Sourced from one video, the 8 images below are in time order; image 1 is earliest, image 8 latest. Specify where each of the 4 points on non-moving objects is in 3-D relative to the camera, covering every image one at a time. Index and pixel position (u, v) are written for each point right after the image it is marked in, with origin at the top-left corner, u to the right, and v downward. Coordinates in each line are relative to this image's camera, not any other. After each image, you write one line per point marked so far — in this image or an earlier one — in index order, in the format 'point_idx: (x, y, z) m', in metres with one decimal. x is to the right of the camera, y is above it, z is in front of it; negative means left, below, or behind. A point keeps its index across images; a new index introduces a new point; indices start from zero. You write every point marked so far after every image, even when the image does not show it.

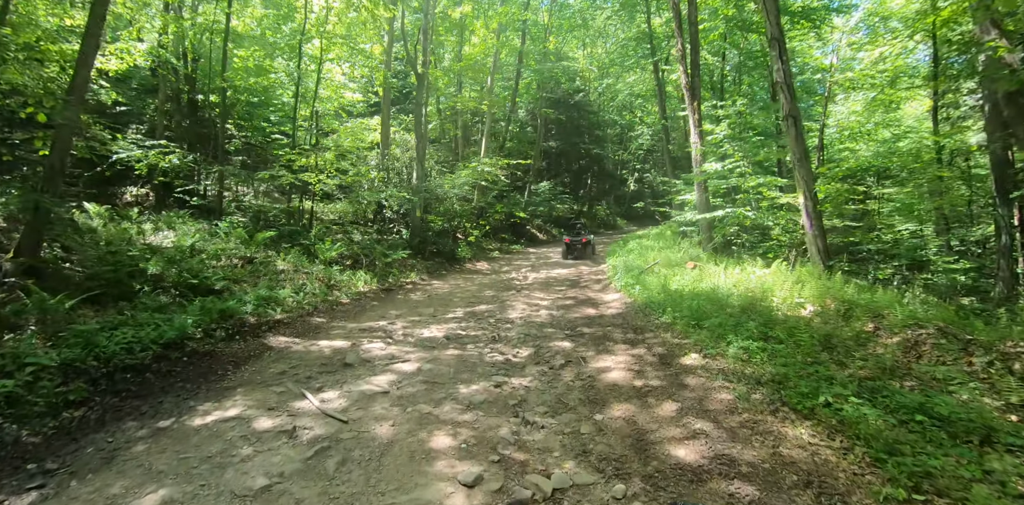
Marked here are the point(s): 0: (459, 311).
0: (-1.1, -1.2, +9.5) m
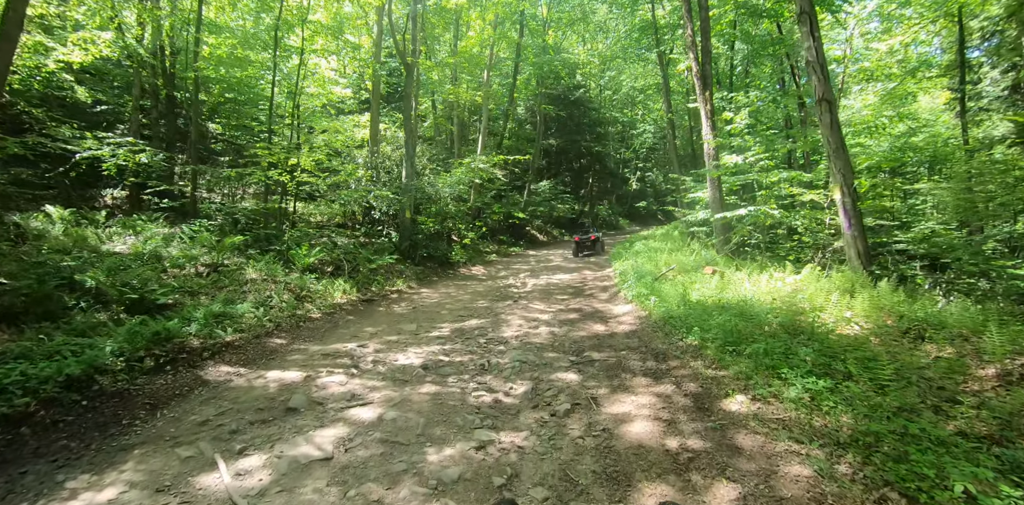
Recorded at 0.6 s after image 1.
0: (-1.2, -1.3, +8.1) m
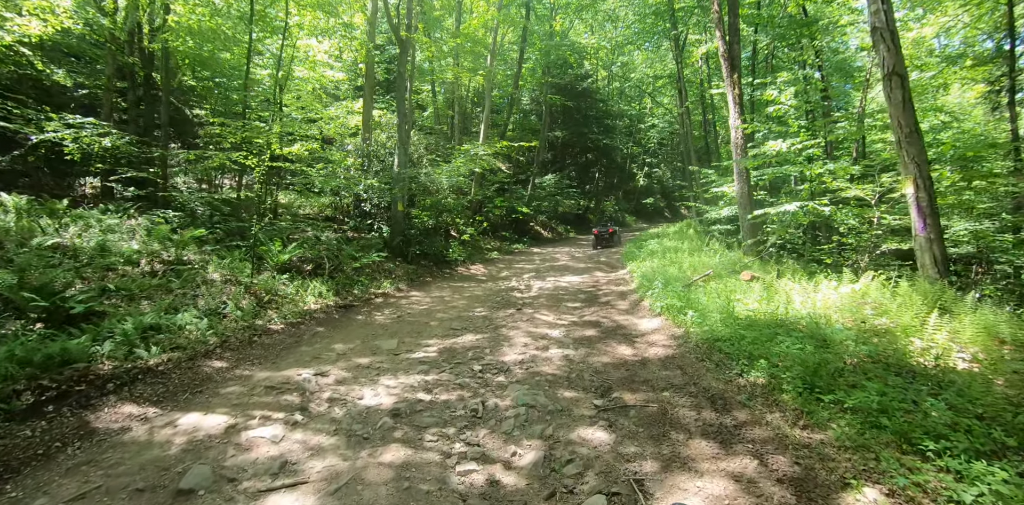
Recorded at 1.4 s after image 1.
0: (-1.1, -1.3, +6.6) m
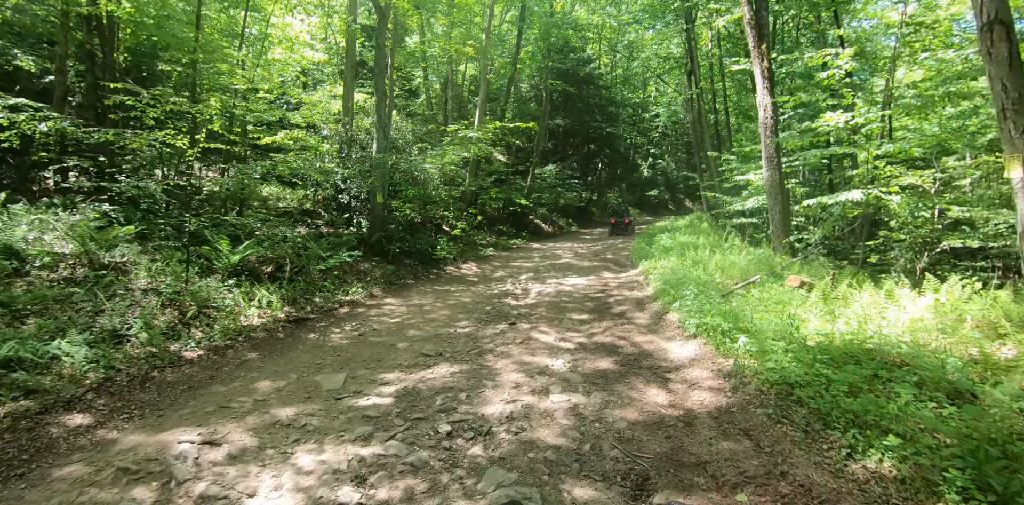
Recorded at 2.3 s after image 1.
0: (-1.2, -1.3, +4.8) m
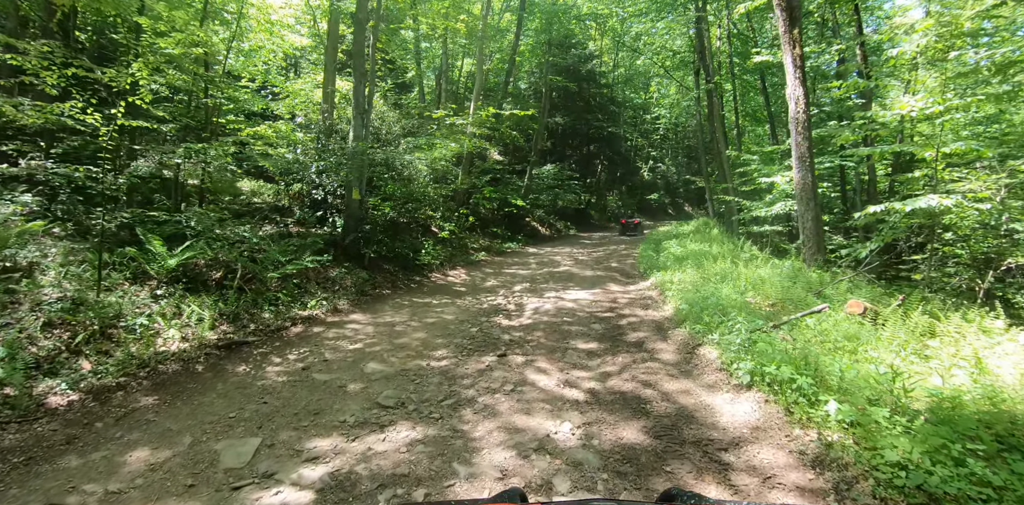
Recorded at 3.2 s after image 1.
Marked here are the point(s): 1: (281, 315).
0: (-1.4, -1.5, +3.3) m
1: (-3.5, -1.0, +7.1) m
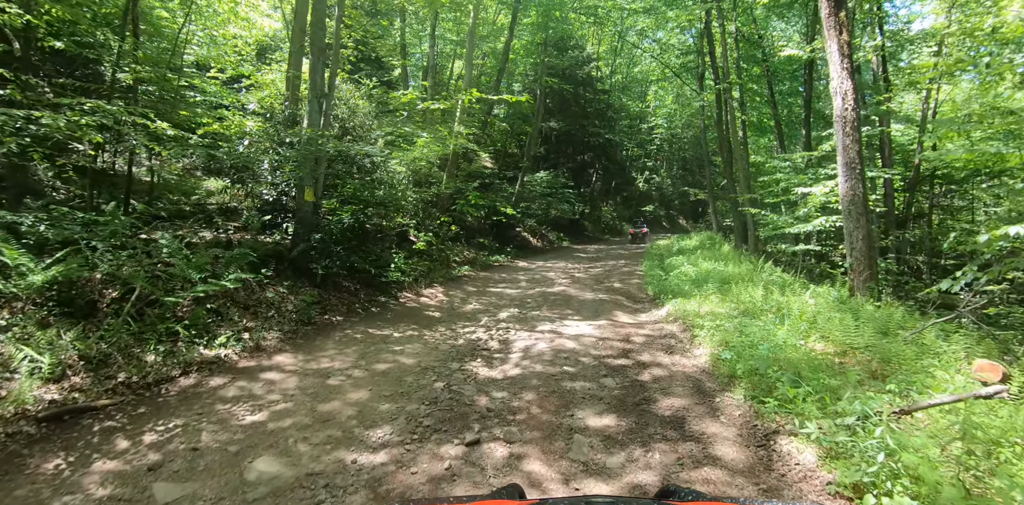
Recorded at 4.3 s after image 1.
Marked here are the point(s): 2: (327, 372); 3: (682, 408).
0: (-1.5, -1.6, +1.4) m
1: (-3.7, -1.1, +5.2) m
2: (-2.0, -1.3, +5.1) m
3: (+1.5, -1.4, +4.1) m
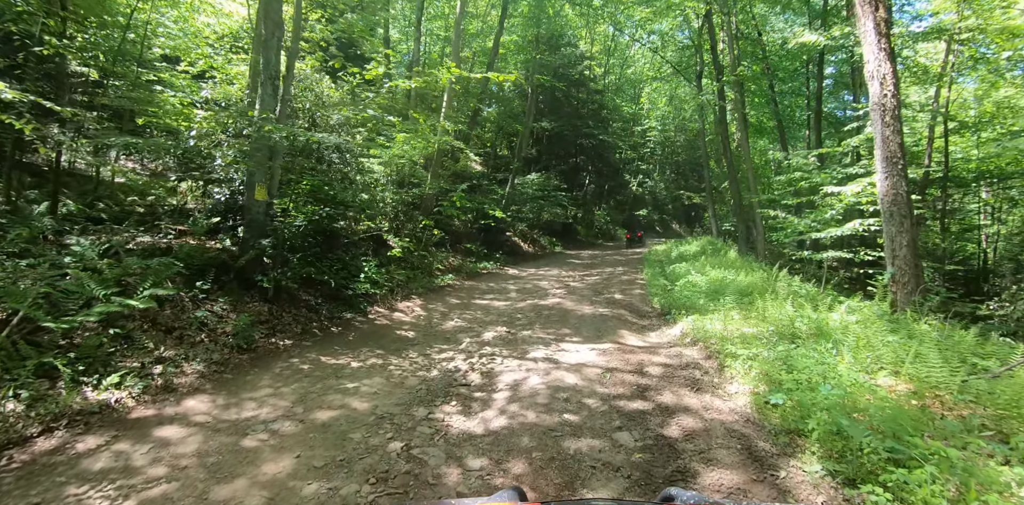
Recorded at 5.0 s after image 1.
0: (-1.6, -1.7, +0.1) m
1: (-3.8, -1.2, +3.9) m
2: (-2.1, -1.4, +3.8) m
3: (+1.3, -1.4, +2.9) m
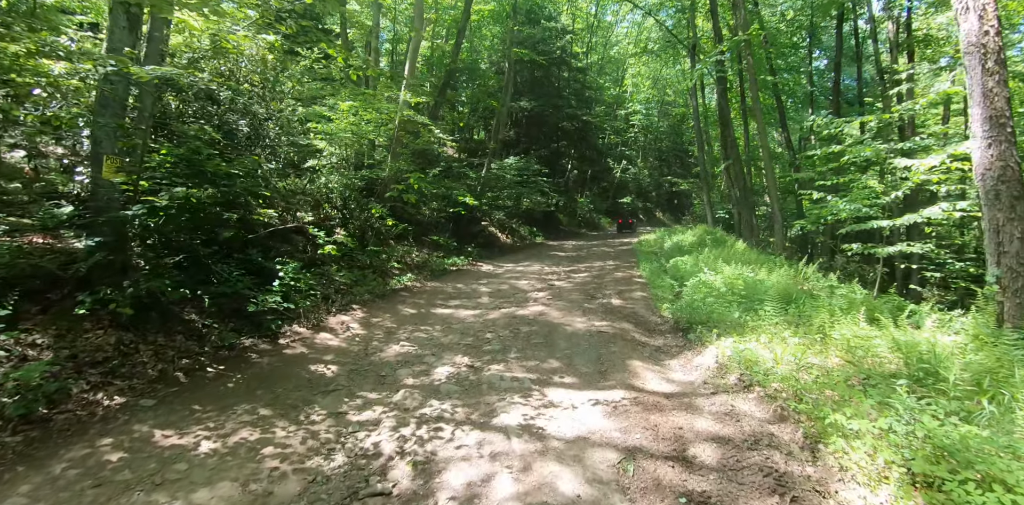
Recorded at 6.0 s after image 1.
0: (-1.6, -1.8, -1.9) m
1: (-4.0, -1.4, +1.7) m
2: (-2.3, -1.5, +1.7) m
3: (+1.2, -1.5, +0.9) m
